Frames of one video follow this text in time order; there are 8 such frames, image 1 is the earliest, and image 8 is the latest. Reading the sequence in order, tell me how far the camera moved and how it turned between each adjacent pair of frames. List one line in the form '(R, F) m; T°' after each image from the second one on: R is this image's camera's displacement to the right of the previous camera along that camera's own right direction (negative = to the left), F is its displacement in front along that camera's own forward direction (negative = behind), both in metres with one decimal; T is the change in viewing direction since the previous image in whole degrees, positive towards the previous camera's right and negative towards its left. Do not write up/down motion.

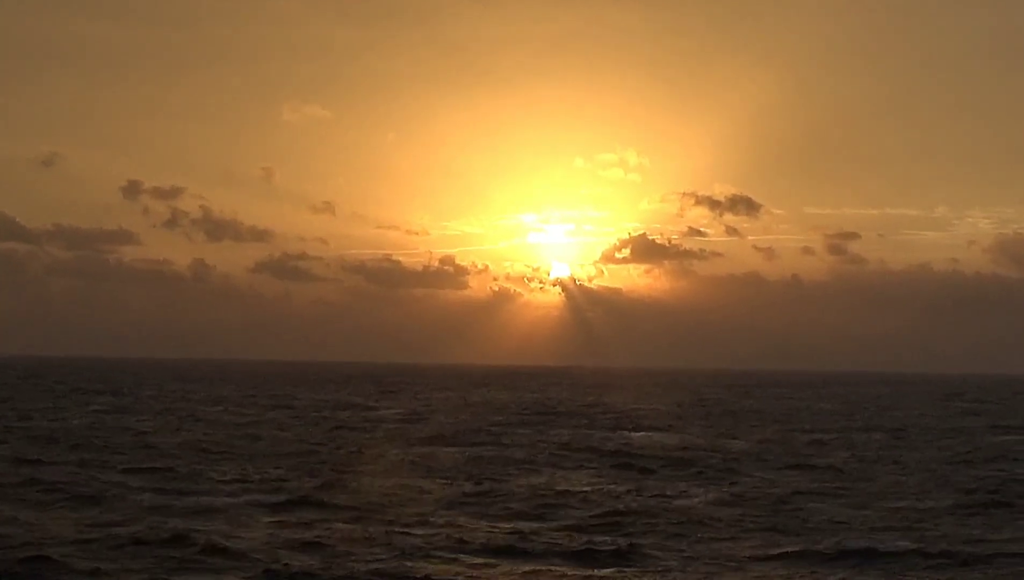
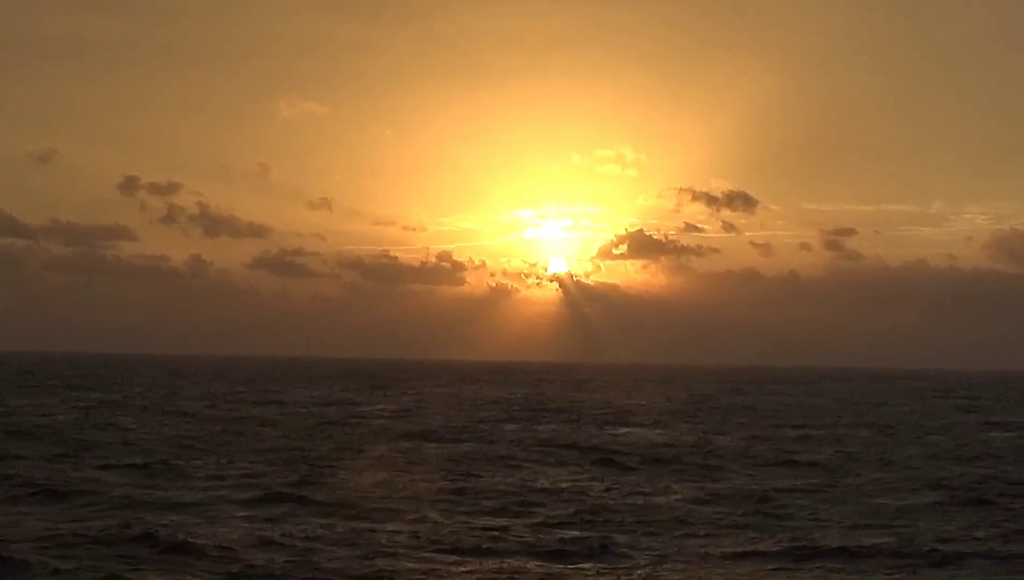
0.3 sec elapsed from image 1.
(-8.5, -7.3) m; 0°
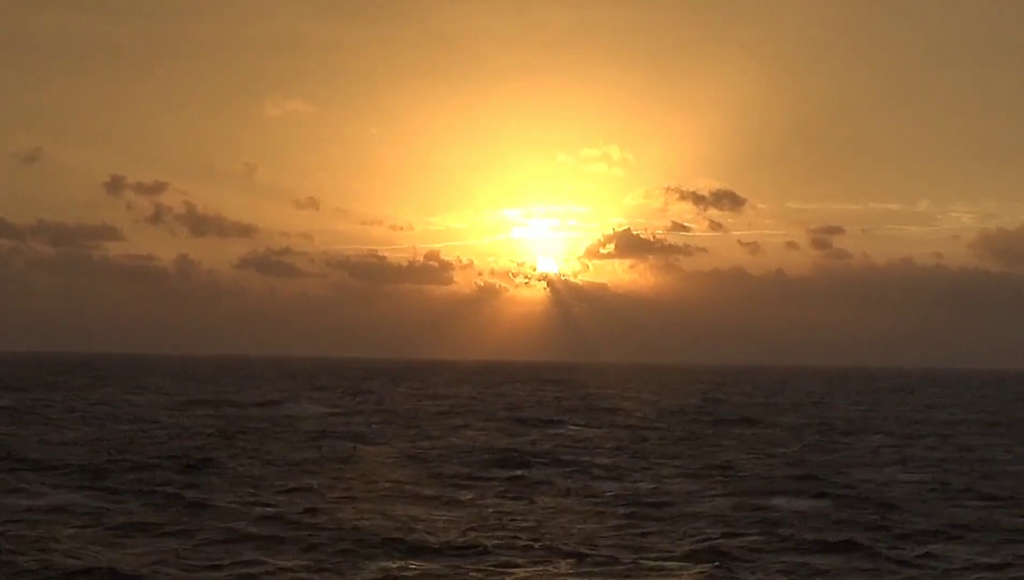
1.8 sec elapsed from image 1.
(+3.0, +1.1) m; +1°
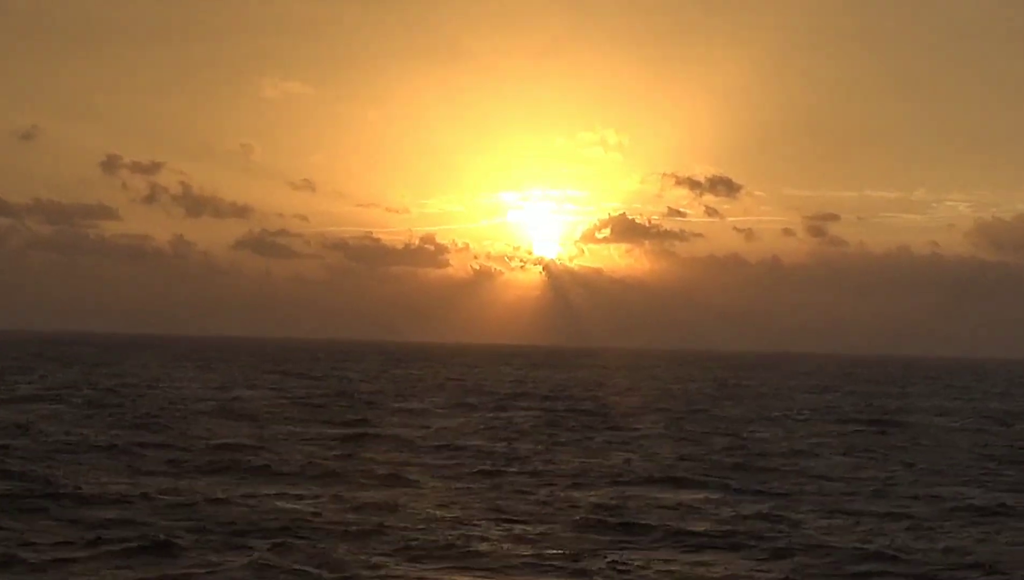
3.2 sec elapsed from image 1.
(+2.2, +0.5) m; 0°
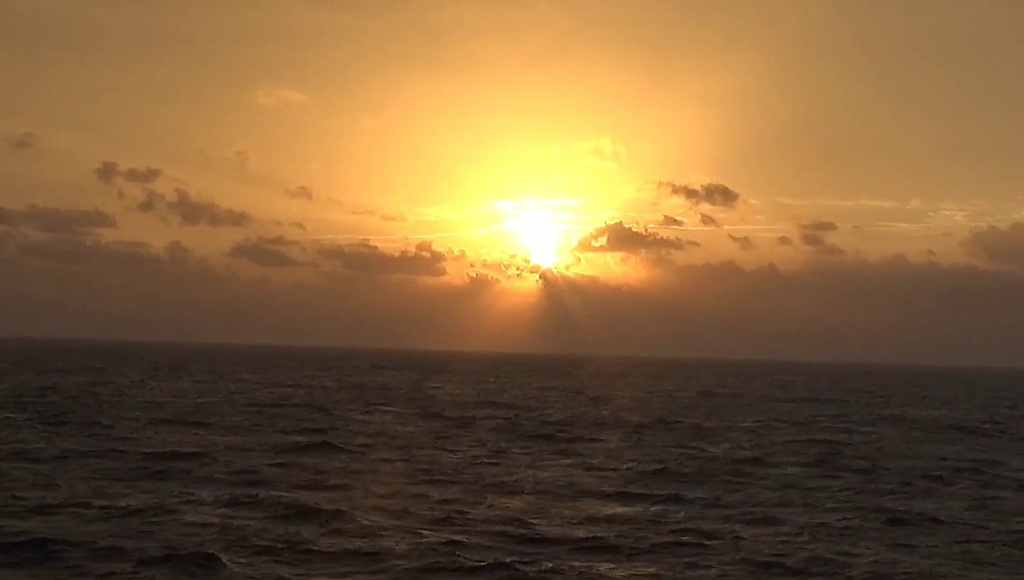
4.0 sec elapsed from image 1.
(+1.3, +0.3) m; 0°
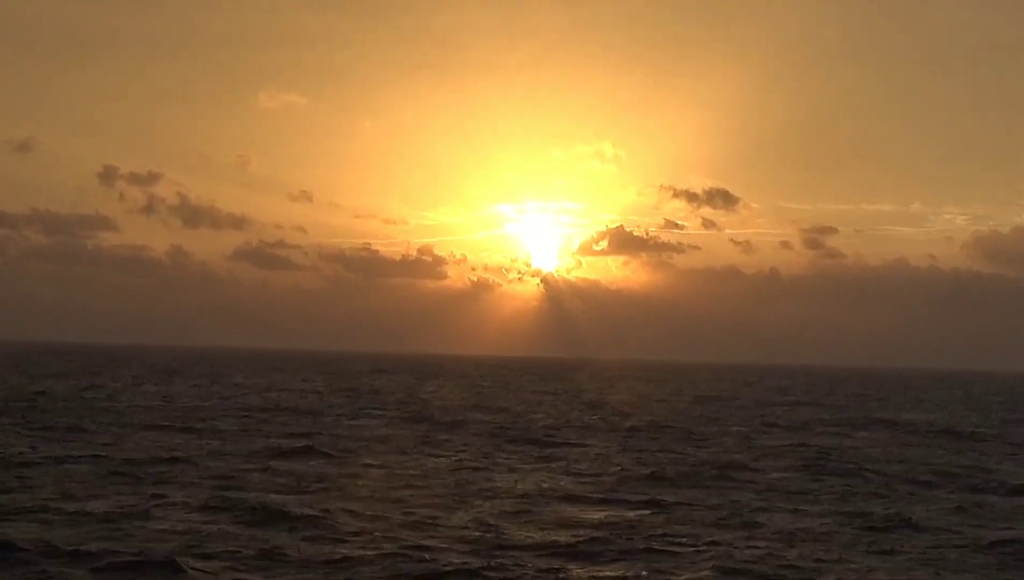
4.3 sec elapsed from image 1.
(-4.3, -3.4) m; 0°
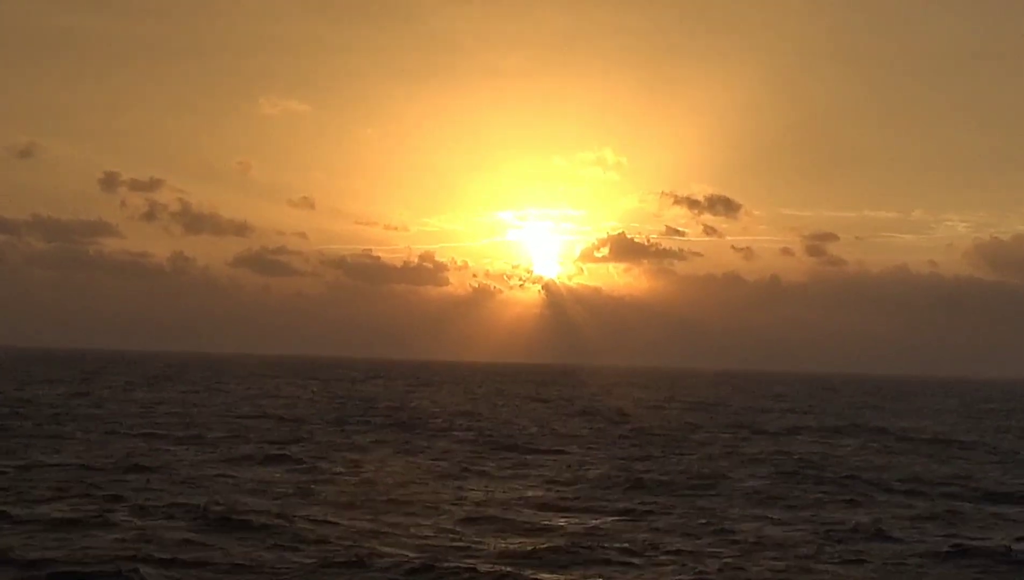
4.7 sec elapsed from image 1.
(-16.3, -4.5) m; 0°
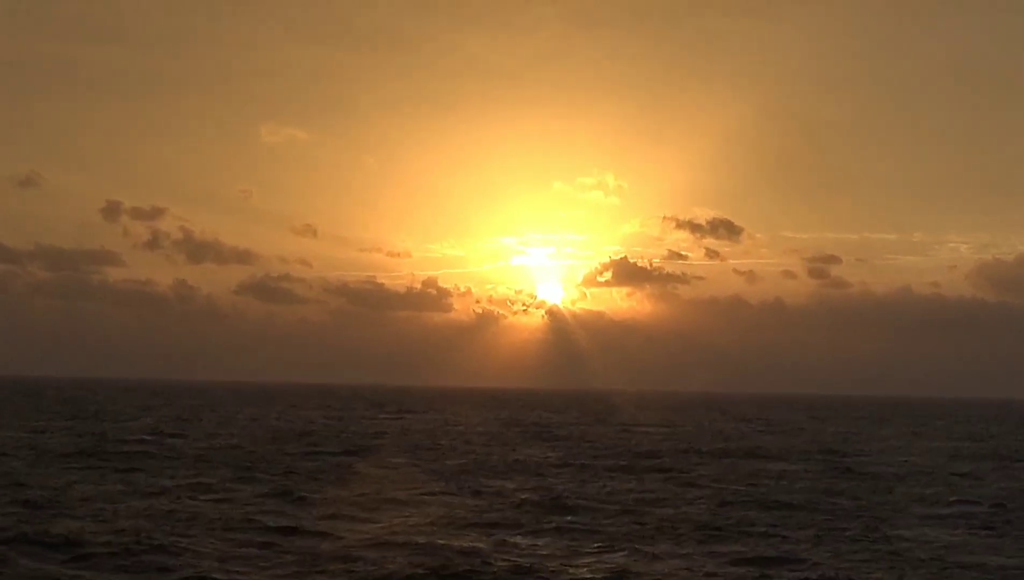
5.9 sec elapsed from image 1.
(+12.3, +4.9) m; 0°
